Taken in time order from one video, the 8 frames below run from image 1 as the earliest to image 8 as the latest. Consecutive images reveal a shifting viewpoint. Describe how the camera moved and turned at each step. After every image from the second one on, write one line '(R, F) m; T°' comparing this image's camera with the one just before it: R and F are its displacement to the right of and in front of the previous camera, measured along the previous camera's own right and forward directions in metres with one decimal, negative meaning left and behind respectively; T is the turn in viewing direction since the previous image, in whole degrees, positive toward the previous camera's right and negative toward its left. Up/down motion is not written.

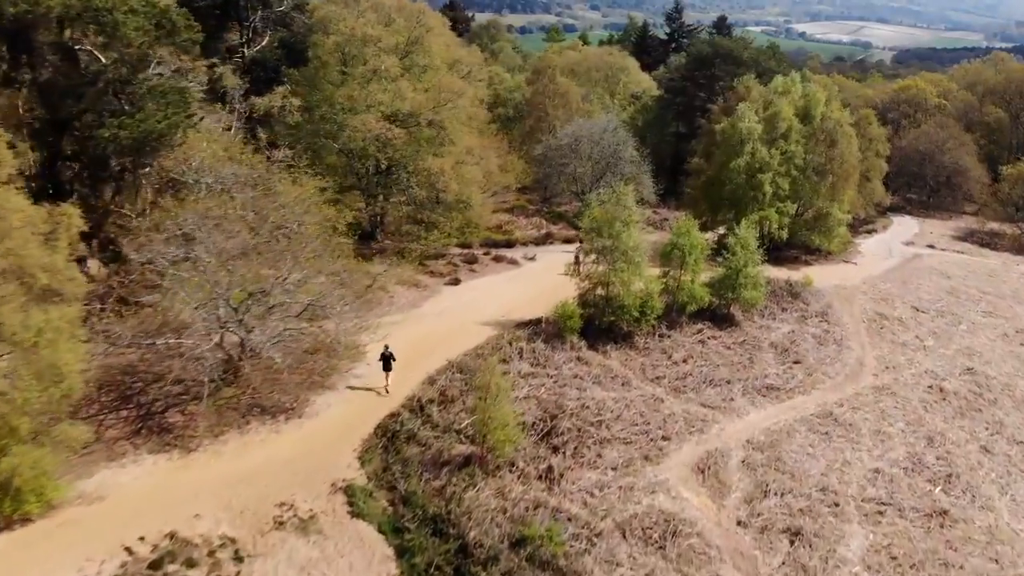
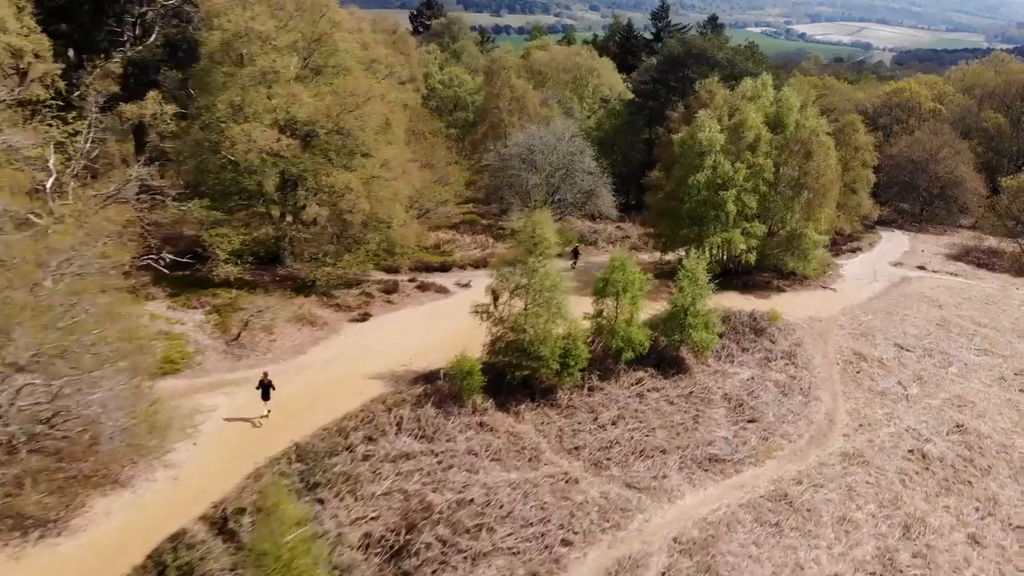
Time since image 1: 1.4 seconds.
(+4.9, +5.0) m; 0°
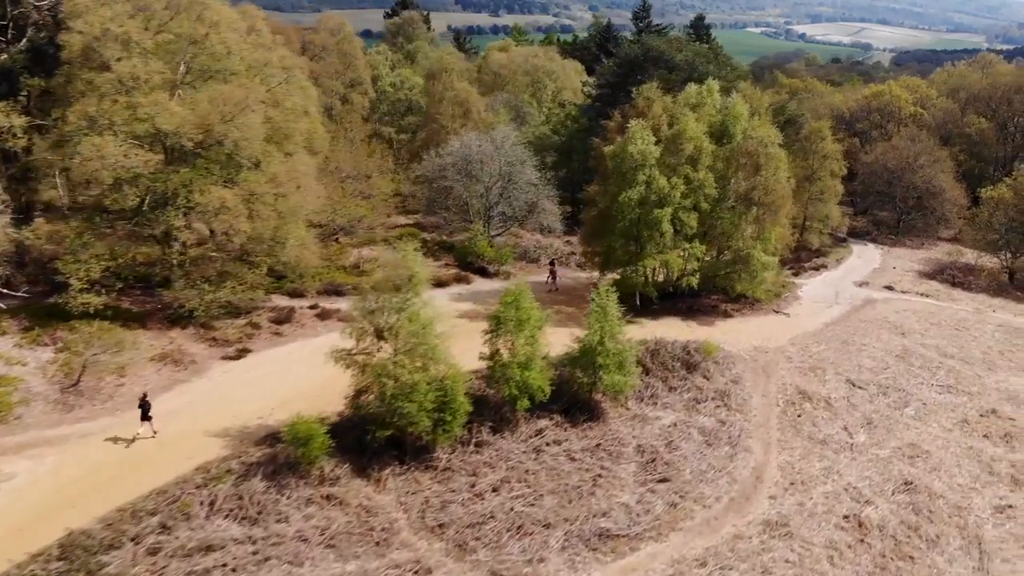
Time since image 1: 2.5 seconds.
(+5.5, +3.5) m; 0°
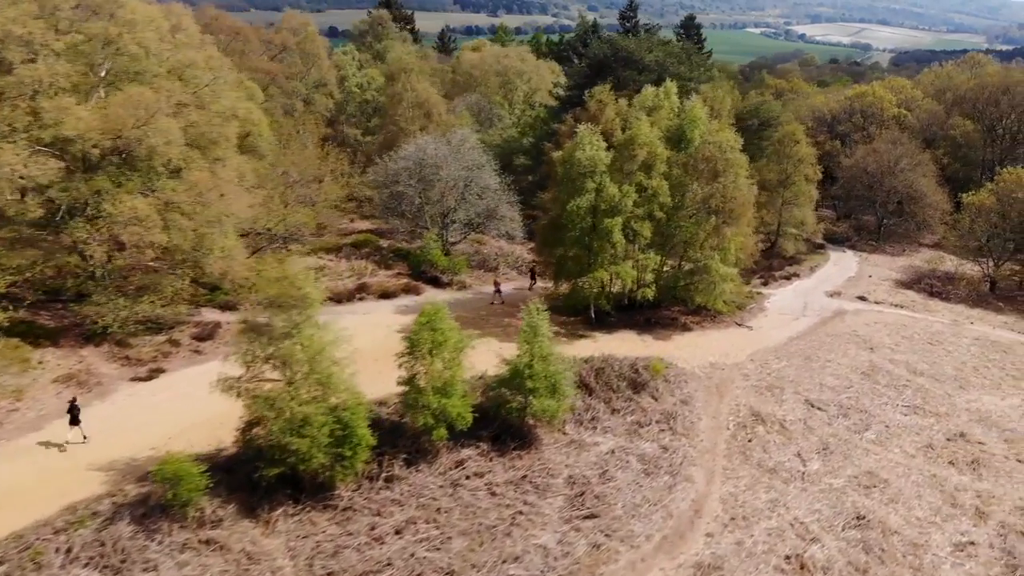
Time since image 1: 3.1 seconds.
(+3.5, +1.8) m; 0°
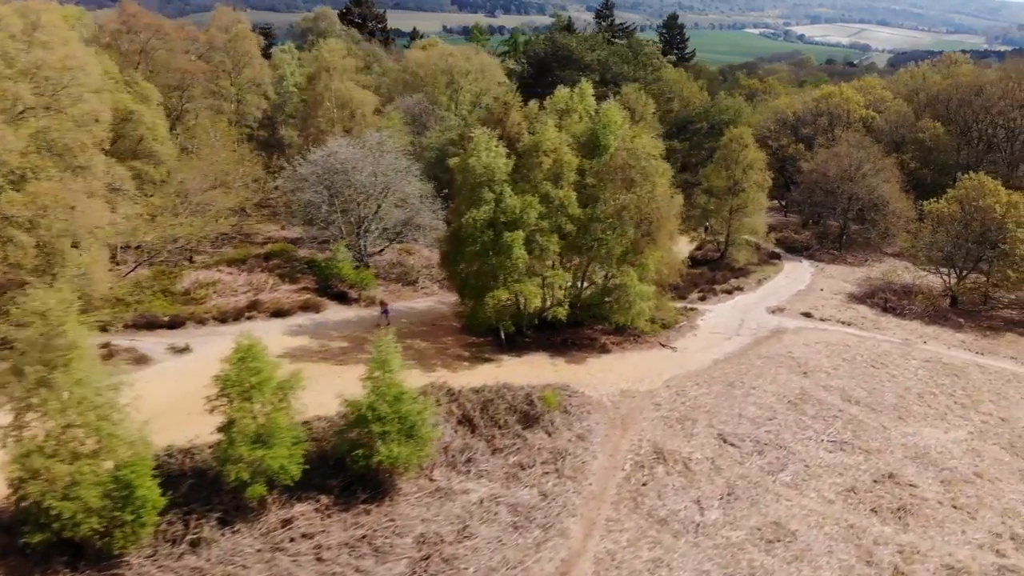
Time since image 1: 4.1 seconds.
(+5.9, +2.9) m; 0°
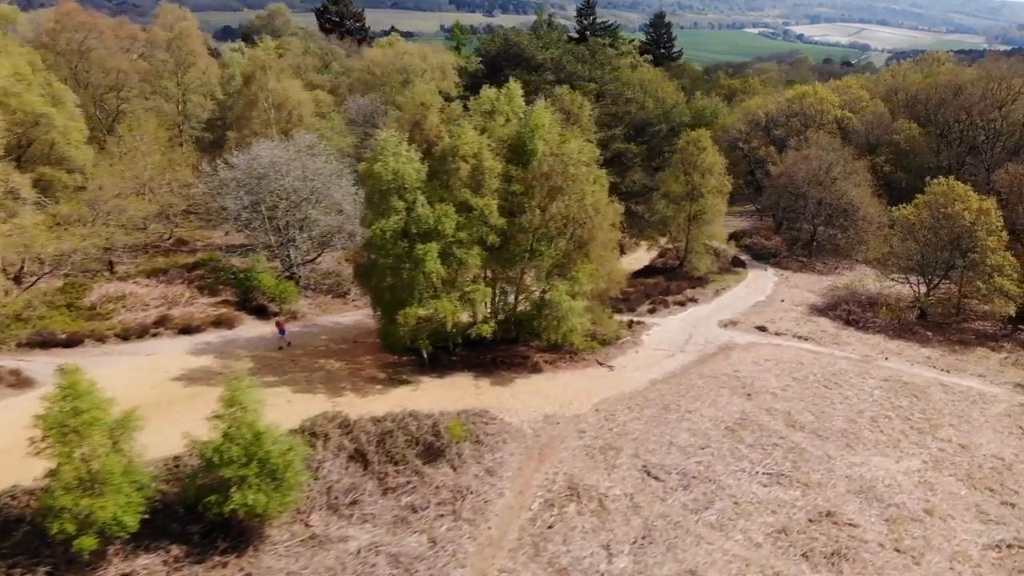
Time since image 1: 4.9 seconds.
(+4.3, +2.2) m; 0°
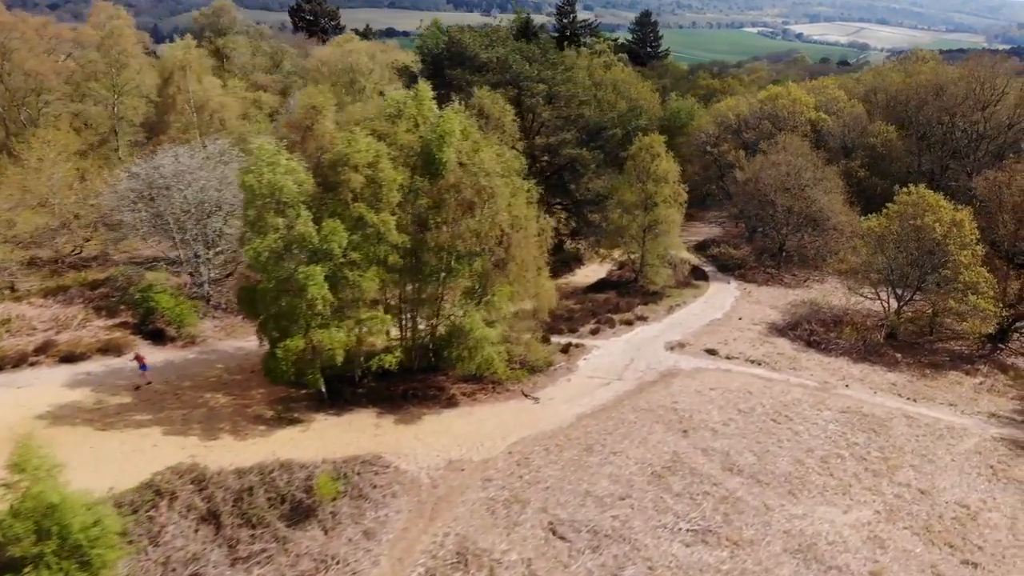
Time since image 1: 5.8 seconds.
(+4.5, +3.0) m; 0°
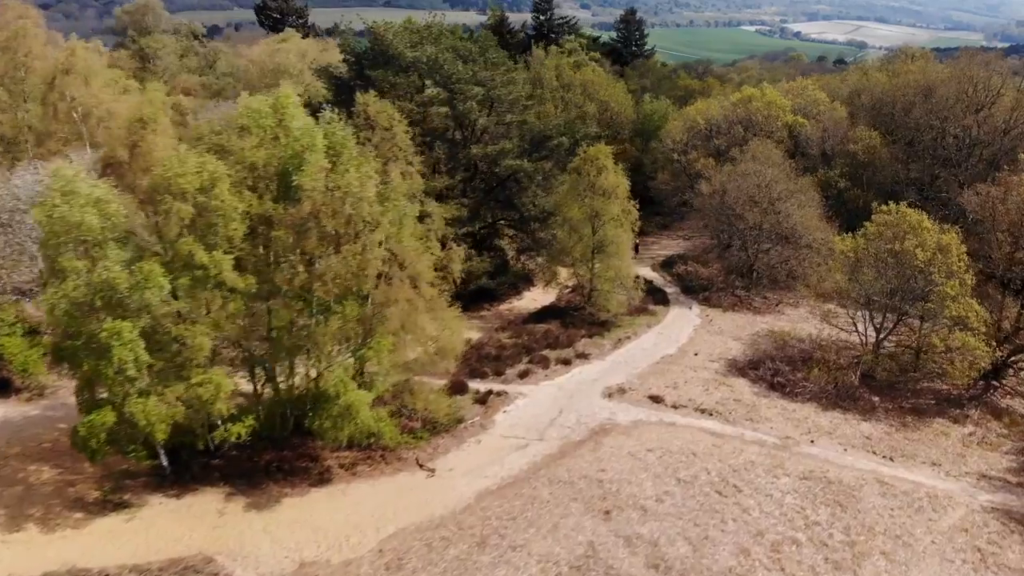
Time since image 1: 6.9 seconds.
(+4.6, +4.5) m; 0°
